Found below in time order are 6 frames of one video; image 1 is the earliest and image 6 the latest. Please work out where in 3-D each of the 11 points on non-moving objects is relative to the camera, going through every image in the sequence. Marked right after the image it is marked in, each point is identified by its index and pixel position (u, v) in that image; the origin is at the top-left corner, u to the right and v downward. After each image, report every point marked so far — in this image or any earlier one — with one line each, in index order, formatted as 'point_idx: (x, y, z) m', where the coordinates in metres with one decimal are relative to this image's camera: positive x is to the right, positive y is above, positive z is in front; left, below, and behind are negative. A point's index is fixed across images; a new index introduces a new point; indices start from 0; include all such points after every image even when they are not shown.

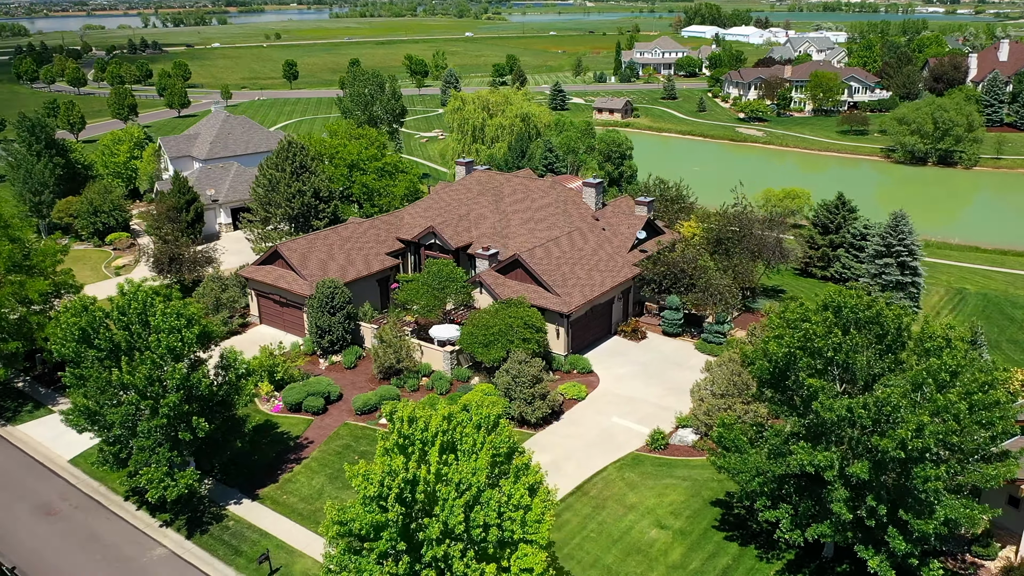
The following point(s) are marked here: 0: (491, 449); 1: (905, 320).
0: (-0.6, -3.4, +17.7) m
1: (+8.8, -0.6, +19.2) m
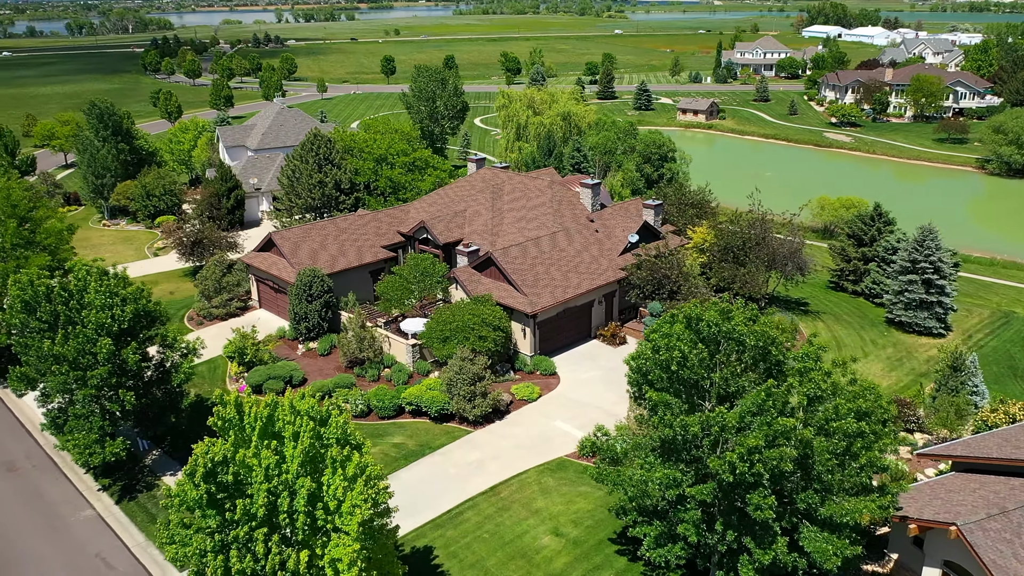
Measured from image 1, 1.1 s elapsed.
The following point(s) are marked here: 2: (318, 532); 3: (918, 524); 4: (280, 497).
0: (-4.1, -3.2, +18.0) m
1: (+5.5, -1.0, +18.2) m
2: (-3.9, -4.9, +17.0) m
3: (+9.0, -5.2, +18.7) m
4: (-4.6, -4.1, +16.7) m
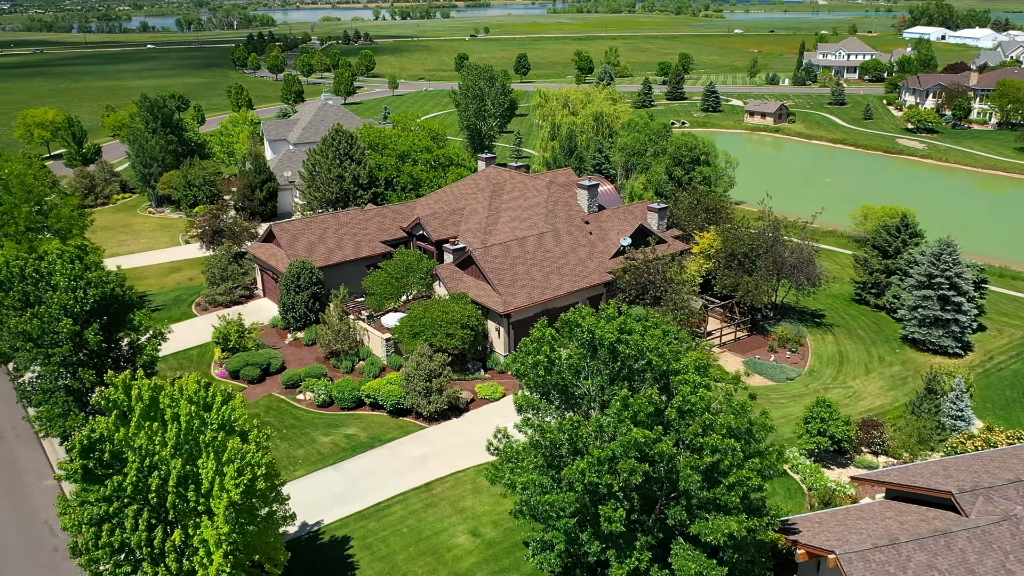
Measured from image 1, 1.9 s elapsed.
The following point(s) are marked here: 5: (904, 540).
0: (-6.8, -3.0, +18.7) m
1: (+2.9, -1.2, +17.7) m
2: (-6.7, -4.7, +17.6) m
3: (+6.2, -5.6, +17.9) m
4: (-7.4, -3.9, +17.4) m
5: (+8.0, -5.2, +17.2) m
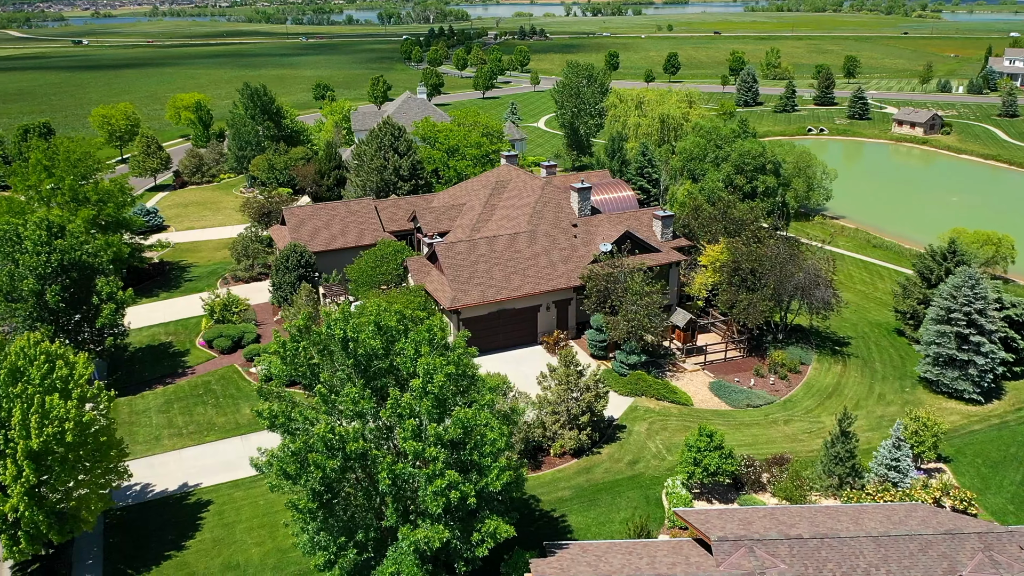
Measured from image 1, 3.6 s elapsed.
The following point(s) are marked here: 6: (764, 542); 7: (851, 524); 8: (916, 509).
0: (-11.8, -2.3, +20.8) m
1: (-2.4, -1.2, +17.8) m
2: (-12.1, -3.9, +19.9) m
3: (+0.5, -5.9, +17.3) m
4: (-12.8, -3.1, +19.8) m
5: (+2.0, -5.6, +16.2) m
6: (+5.1, -5.2, +17.1) m
7: (+7.2, -5.1, +18.3) m
8: (+9.4, -5.1, +19.7) m
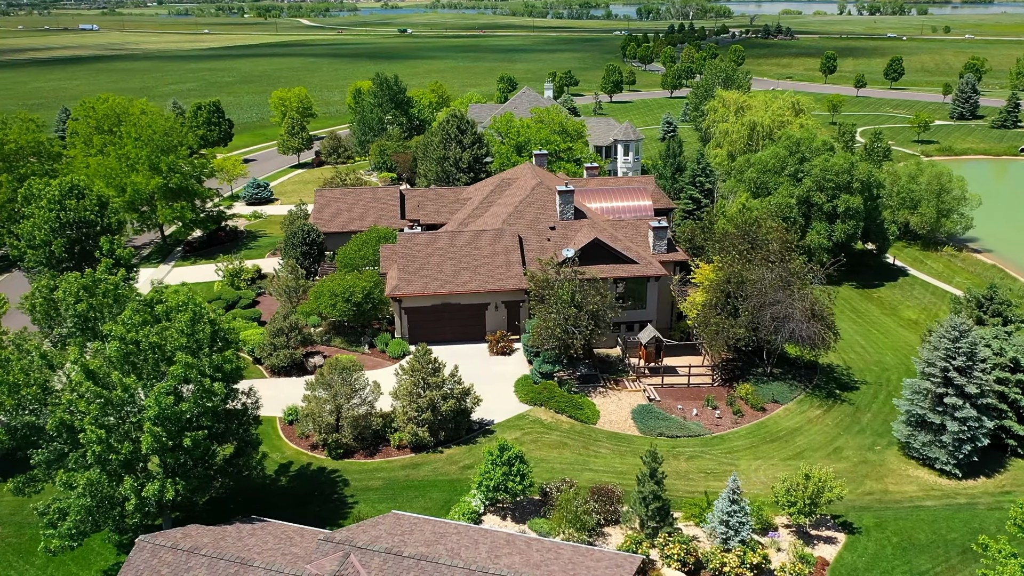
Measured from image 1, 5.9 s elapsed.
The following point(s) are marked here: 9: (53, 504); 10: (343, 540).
0: (-17.5, -0.6, +25.5) m
1: (-9.4, -0.5, +19.7) m
2: (-18.3, -2.2, +24.6) m
3: (-7.3, -5.5, +18.5) m
4: (-18.8, -1.3, +24.8) m
5: (-6.1, -5.4, +17.0) m
6: (-2.9, -5.3, +16.9) m
7: (-0.5, -5.5, +17.4) m
8: (+1.9, -5.8, +18.1) m
9: (-10.3, -4.8, +18.6) m
10: (-3.3, -5.2, +17.2) m
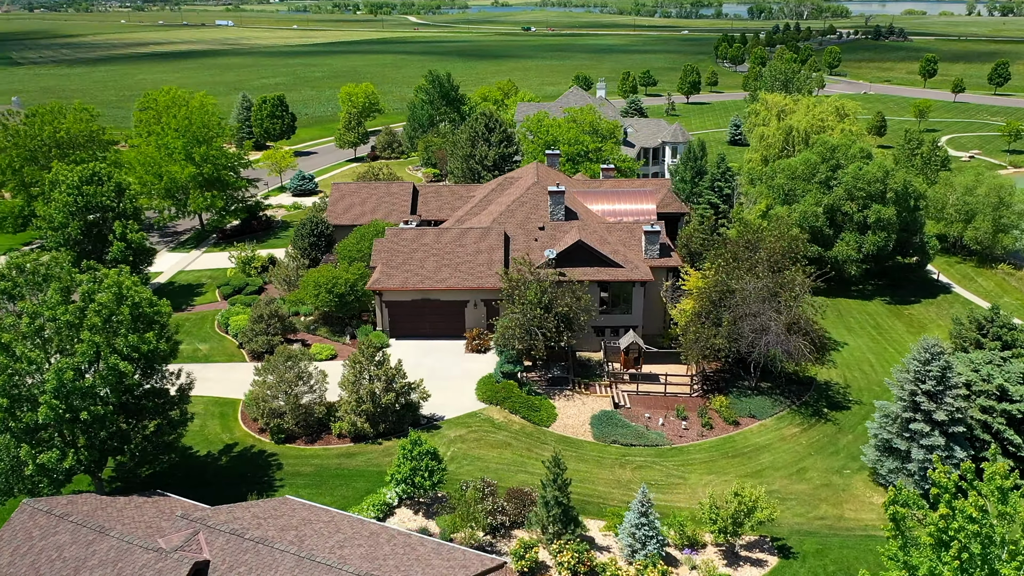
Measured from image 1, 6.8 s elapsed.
0: (-19.3, +0.3, +27.8) m
1: (-12.0, 0.0, +21.1) m
2: (-20.3, -1.3, +27.1) m
3: (-10.3, -5.1, +19.7) m
4: (-20.8, -0.4, +27.3) m
5: (-9.3, -5.0, +18.0) m
6: (-6.2, -5.1, +17.5) m
7: (-3.7, -5.4, +17.7) m
8: (-1.2, -5.8, +18.2) m
9: (-13.3, -4.2, +20.2) m
10: (-6.5, -4.9, +17.9) m
